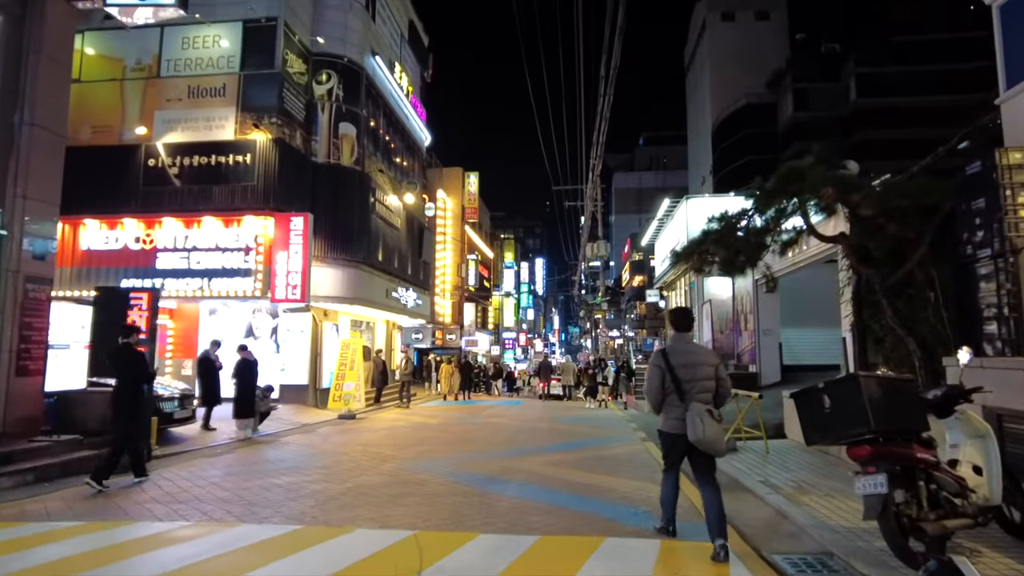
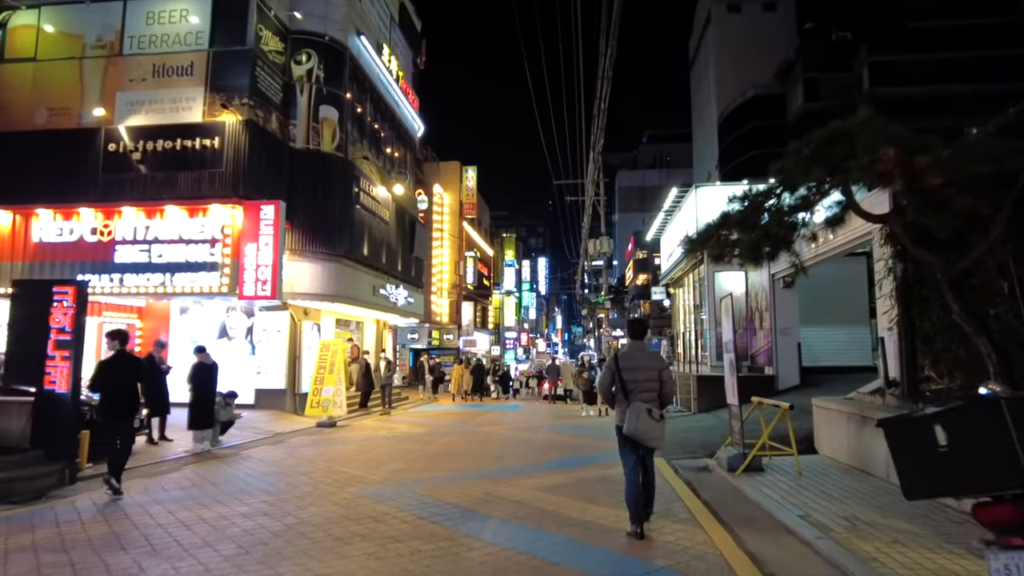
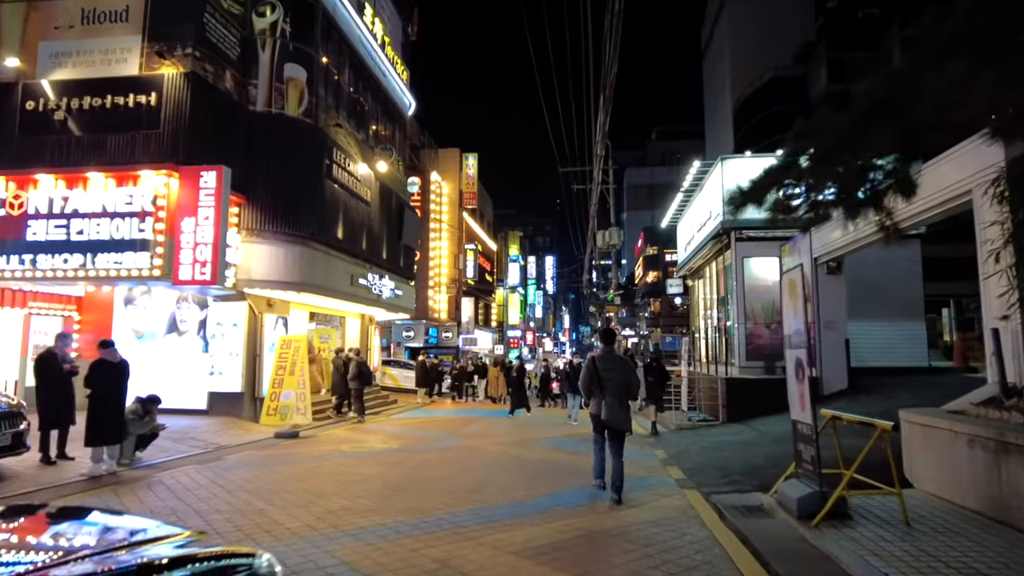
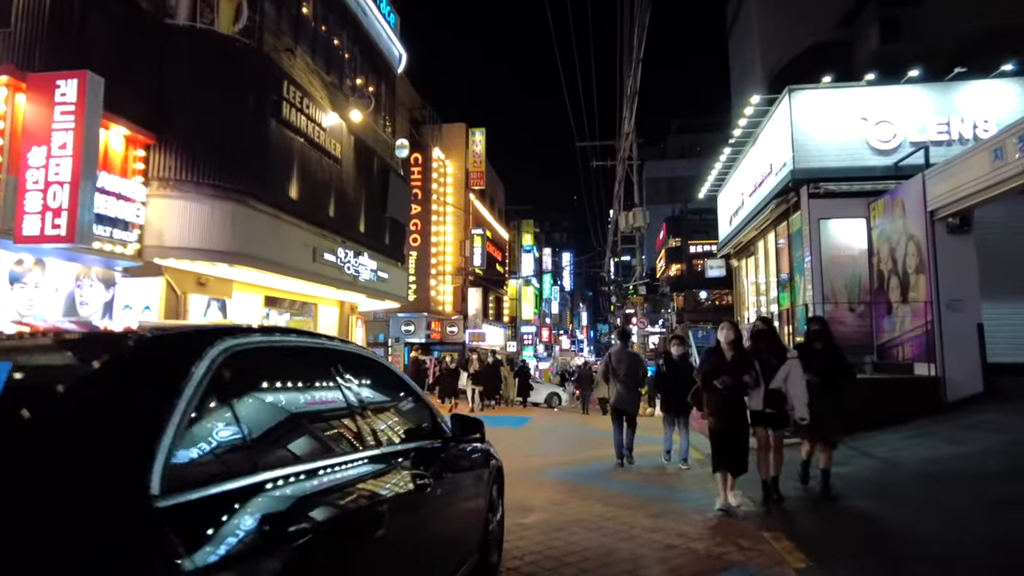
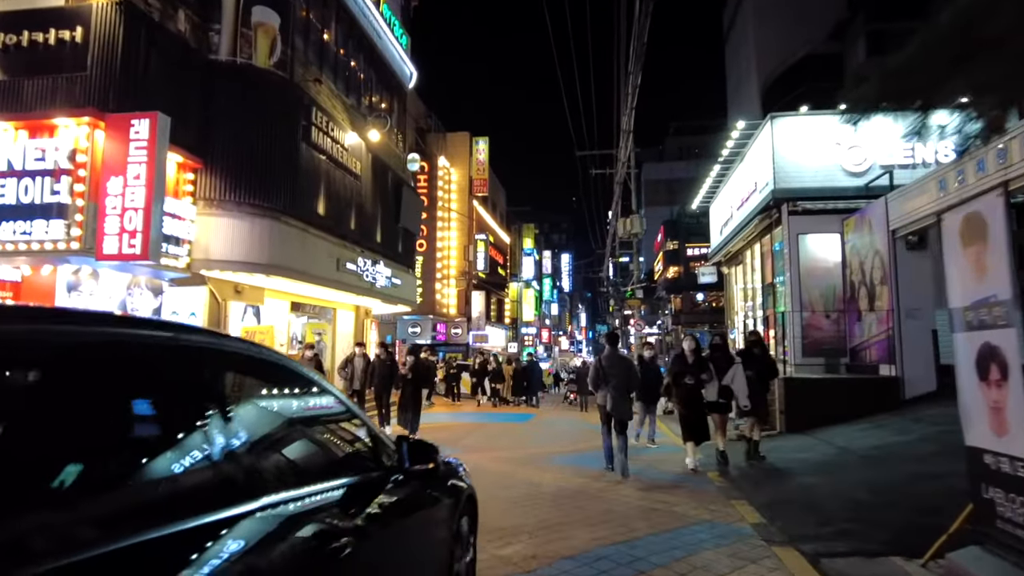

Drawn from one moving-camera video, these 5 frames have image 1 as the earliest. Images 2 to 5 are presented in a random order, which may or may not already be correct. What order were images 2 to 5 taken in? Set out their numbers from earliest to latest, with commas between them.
2, 3, 5, 4
